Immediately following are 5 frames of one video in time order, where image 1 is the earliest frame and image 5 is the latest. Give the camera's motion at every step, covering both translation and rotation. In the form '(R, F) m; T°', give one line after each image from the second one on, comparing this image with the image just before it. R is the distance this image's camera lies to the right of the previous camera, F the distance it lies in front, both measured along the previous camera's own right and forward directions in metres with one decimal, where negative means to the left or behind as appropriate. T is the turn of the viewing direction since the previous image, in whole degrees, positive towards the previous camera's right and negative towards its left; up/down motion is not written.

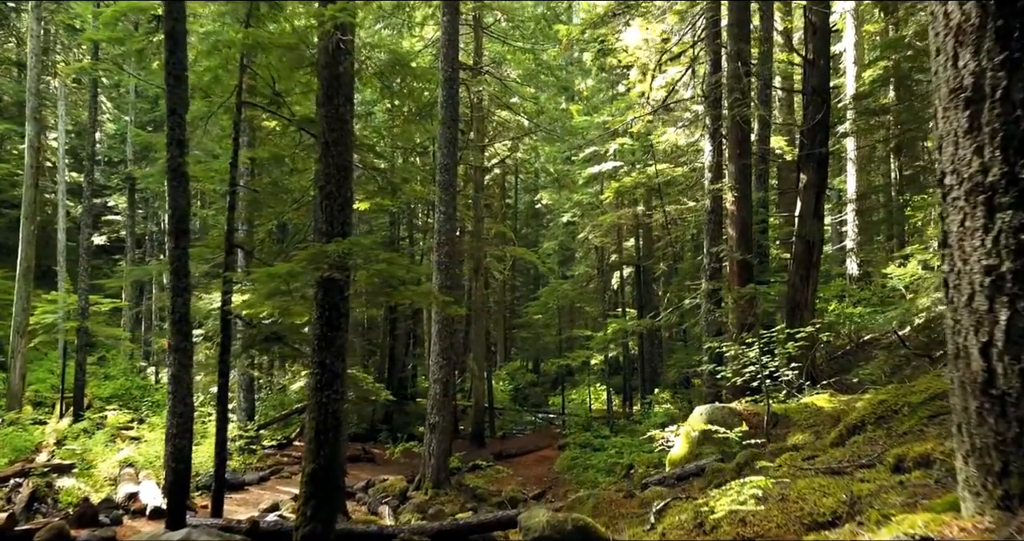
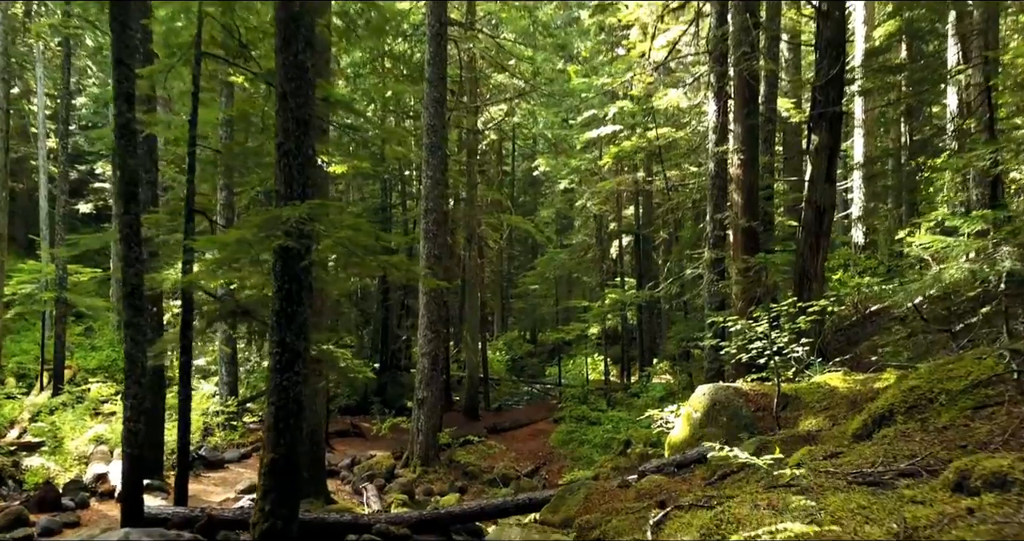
(+0.1, +0.7) m; 0°
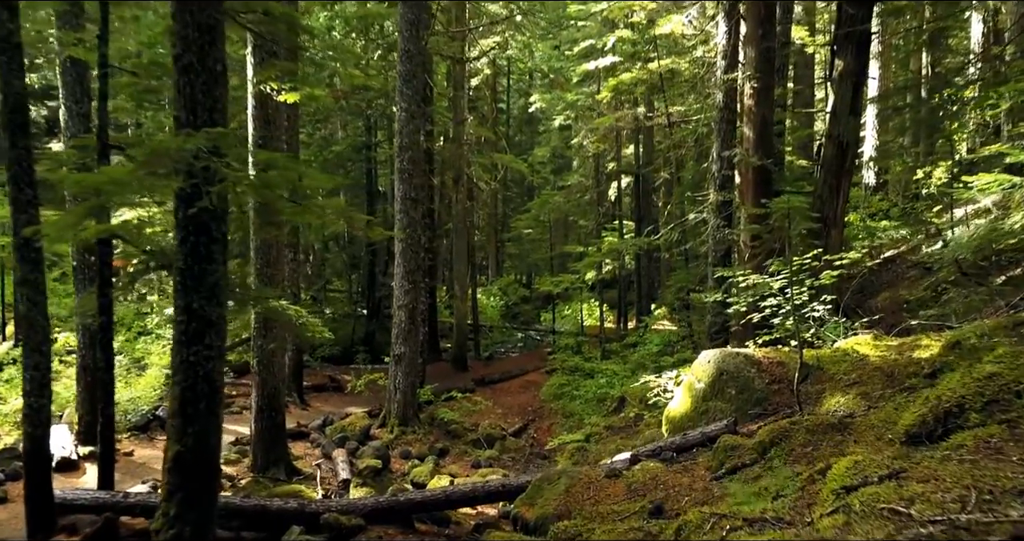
(+0.2, +1.1) m; 0°
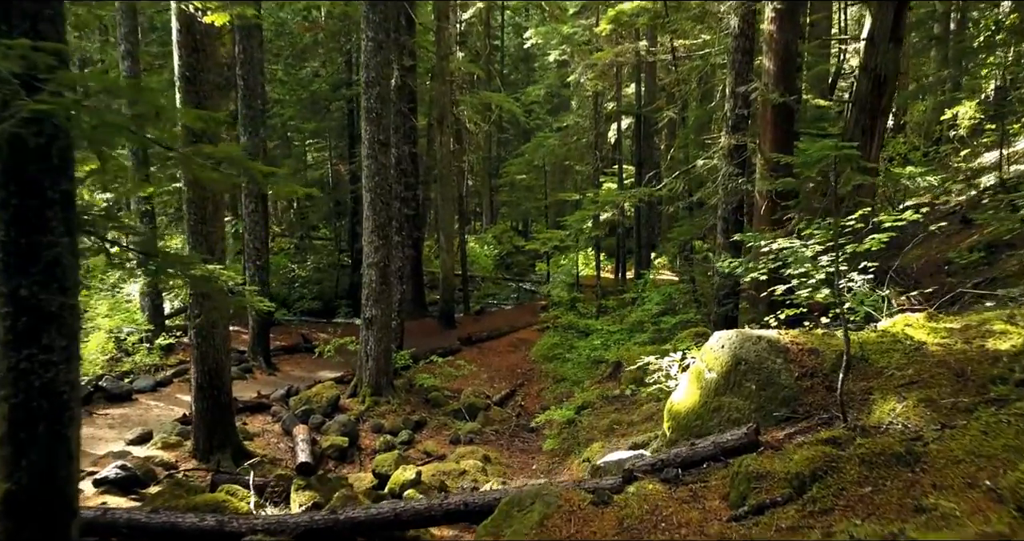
(+0.2, +1.2) m; 0°
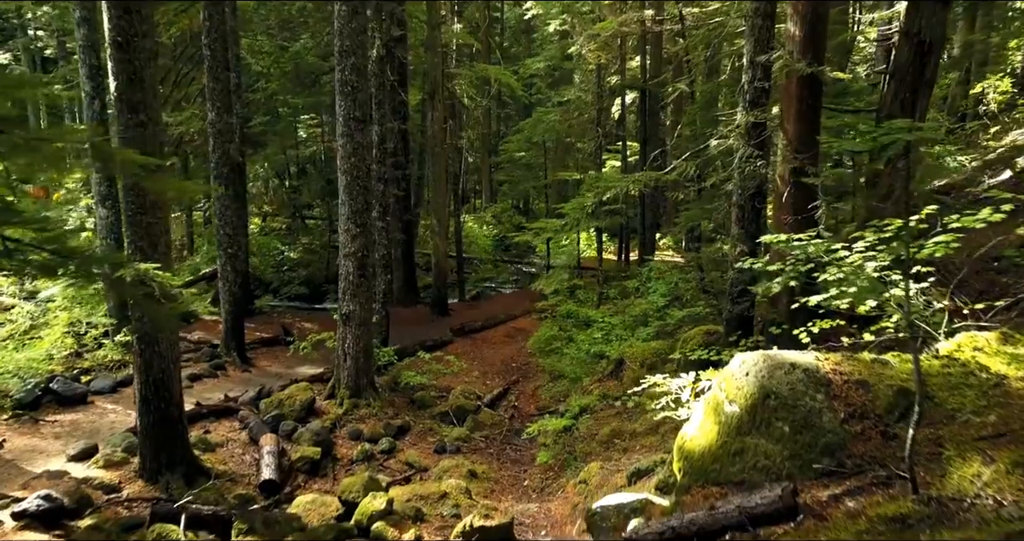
(+0.1, +1.0) m; 0°
